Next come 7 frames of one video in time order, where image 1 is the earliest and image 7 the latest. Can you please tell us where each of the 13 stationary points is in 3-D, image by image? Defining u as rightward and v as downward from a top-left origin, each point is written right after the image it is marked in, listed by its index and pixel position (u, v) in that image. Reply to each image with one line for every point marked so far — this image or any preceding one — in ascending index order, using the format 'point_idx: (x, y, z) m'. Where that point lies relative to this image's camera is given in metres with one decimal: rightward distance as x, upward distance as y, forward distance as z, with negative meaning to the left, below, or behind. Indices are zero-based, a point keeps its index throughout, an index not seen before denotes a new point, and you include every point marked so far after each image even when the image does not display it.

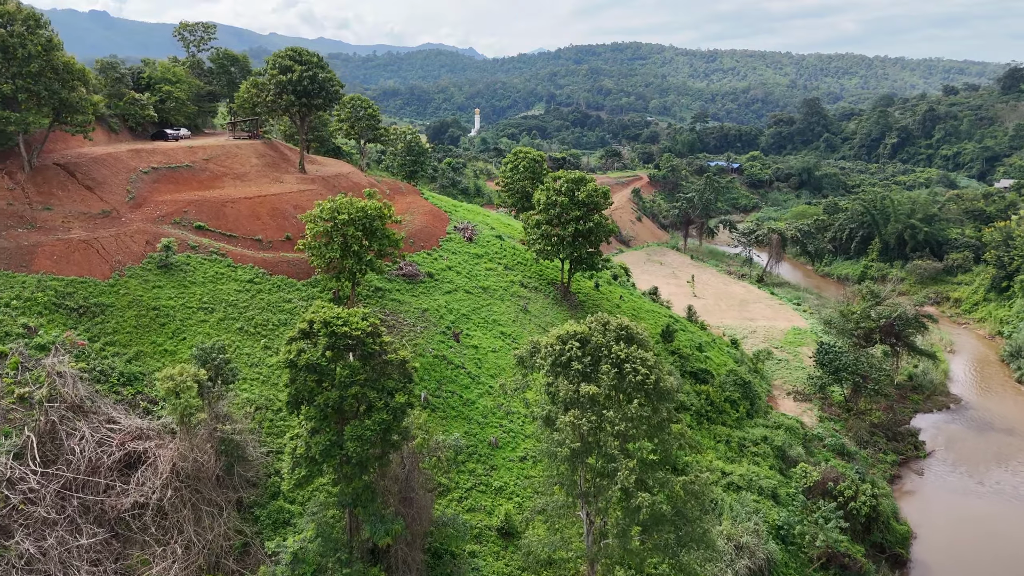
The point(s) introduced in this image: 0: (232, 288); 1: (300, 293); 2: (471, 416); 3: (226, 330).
0: (-7.6, 0.0, +18.8) m
1: (-6.0, -0.1, +19.7) m
2: (-1.1, -3.3, +17.8) m
3: (-7.2, -1.1, +17.5) m
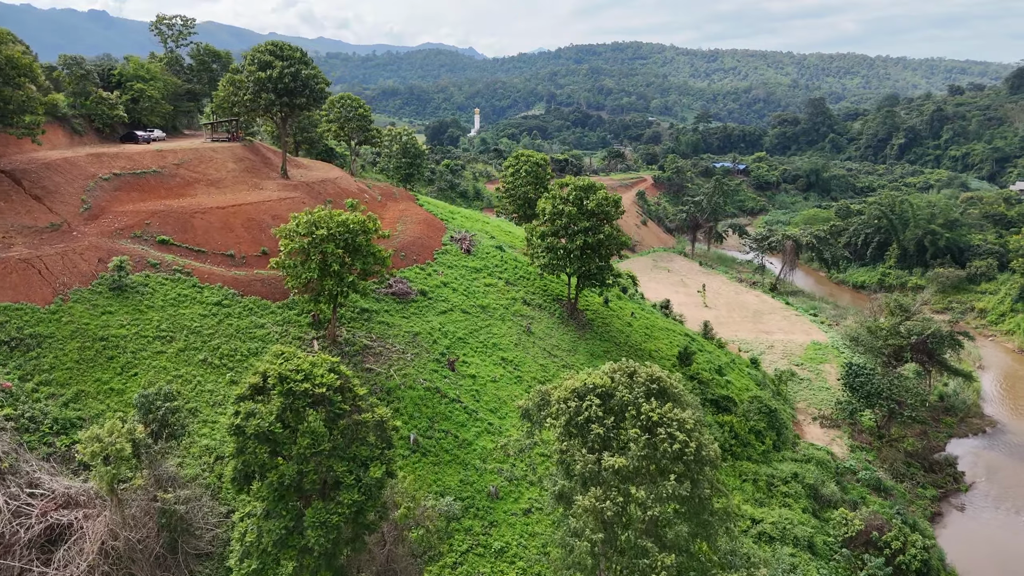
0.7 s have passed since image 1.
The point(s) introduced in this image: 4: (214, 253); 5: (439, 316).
0: (-7.5, -0.6, +16.6) m
1: (-6.0, -0.7, +17.4) m
2: (-1.0, -3.9, +15.5) m
3: (-7.2, -1.7, +15.2) m
4: (-8.1, +1.0, +18.8) m
5: (-2.1, -0.8, +19.9) m
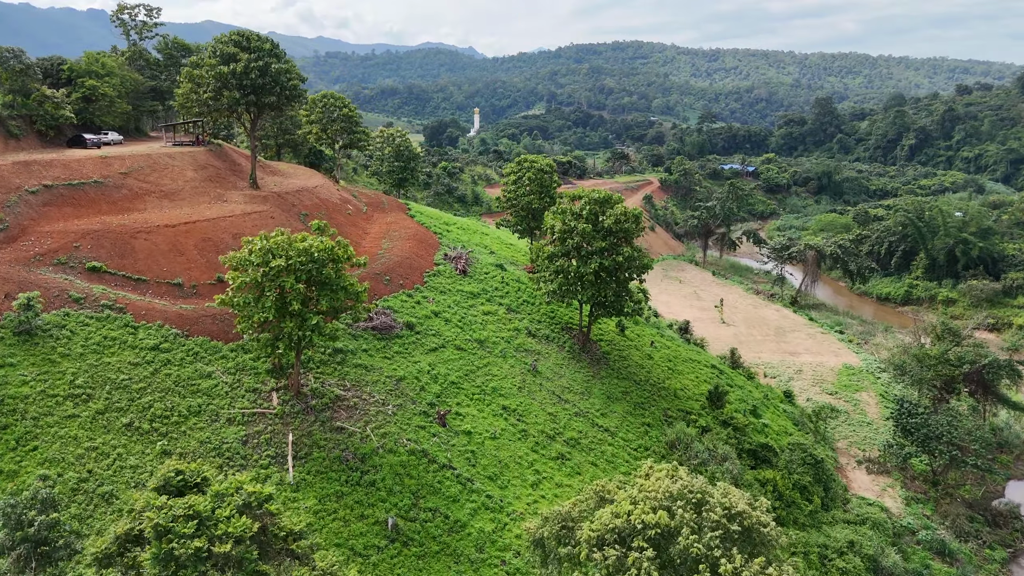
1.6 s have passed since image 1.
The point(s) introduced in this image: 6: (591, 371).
0: (-7.5, -1.4, +13.4) m
1: (-5.9, -1.5, +14.3) m
2: (-0.9, -4.7, +12.4) m
3: (-7.1, -2.5, +12.1) m
4: (-8.0, +0.2, +15.7) m
5: (-2.0, -1.6, +16.8) m
6: (+2.2, -2.3, +18.9) m
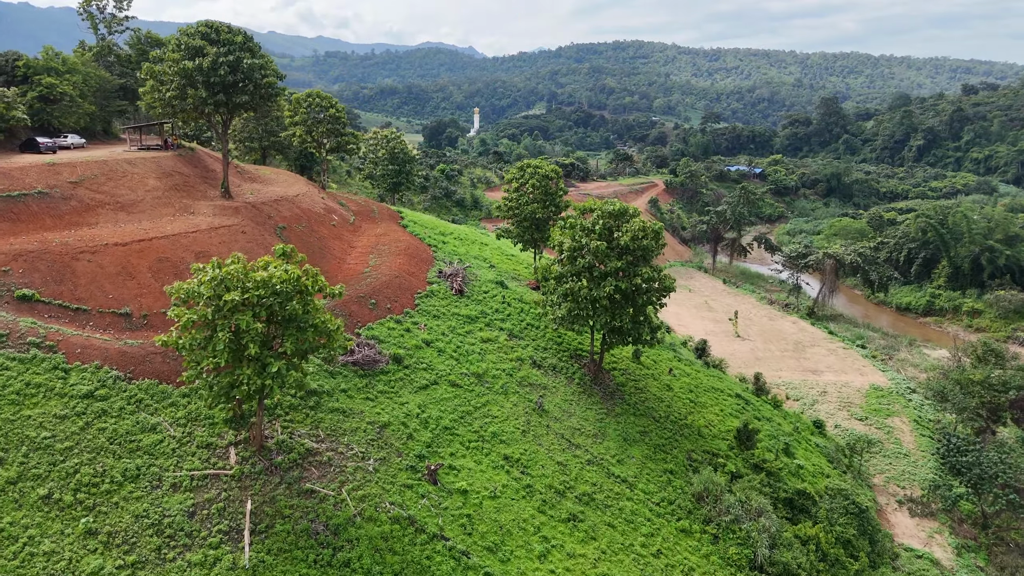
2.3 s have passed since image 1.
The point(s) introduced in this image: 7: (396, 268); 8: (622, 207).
0: (-7.4, -2.0, +11.1) m
1: (-5.9, -2.1, +12.0) m
2: (-0.9, -5.3, +10.1) m
3: (-7.0, -3.1, +9.8) m
4: (-8.0, -0.4, +13.4) m
5: (-2.0, -2.2, +14.5) m
6: (+2.2, -2.9, +16.7) m
7: (-3.2, +0.6, +18.9) m
8: (+2.6, +1.9, +16.2) m
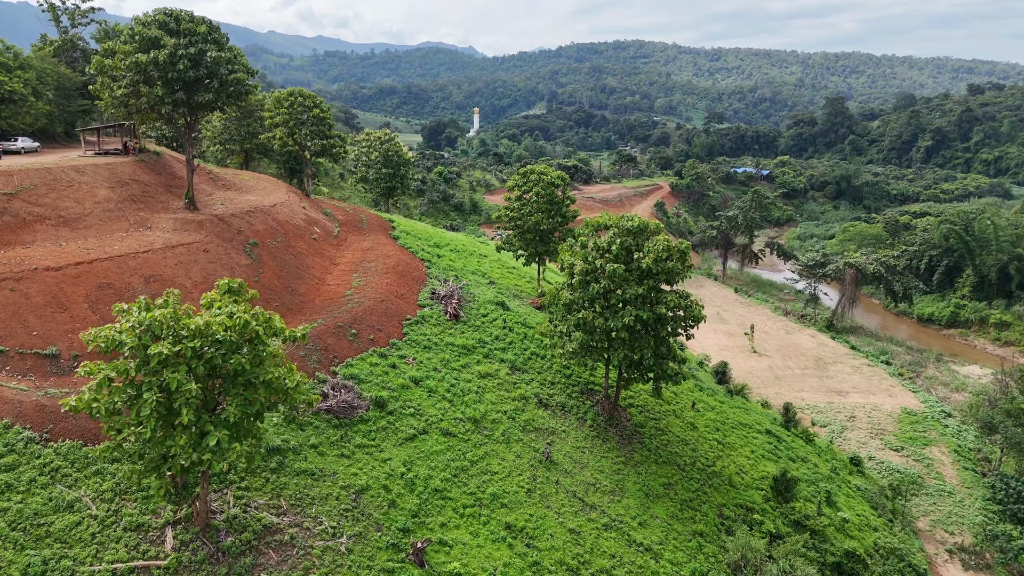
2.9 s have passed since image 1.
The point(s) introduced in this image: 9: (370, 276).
0: (-7.4, -2.6, +8.9) m
1: (-5.8, -2.7, +9.8) m
2: (-0.8, -5.9, +7.9) m
3: (-7.0, -3.7, +7.5) m
4: (-7.9, -1.0, +11.1) m
5: (-1.9, -2.8, +12.3) m
6: (+2.3, -3.5, +14.4) m
7: (-3.1, 0.0, +16.7) m
8: (+2.6, +1.3, +14.0) m
9: (-3.6, +0.3, +17.5) m
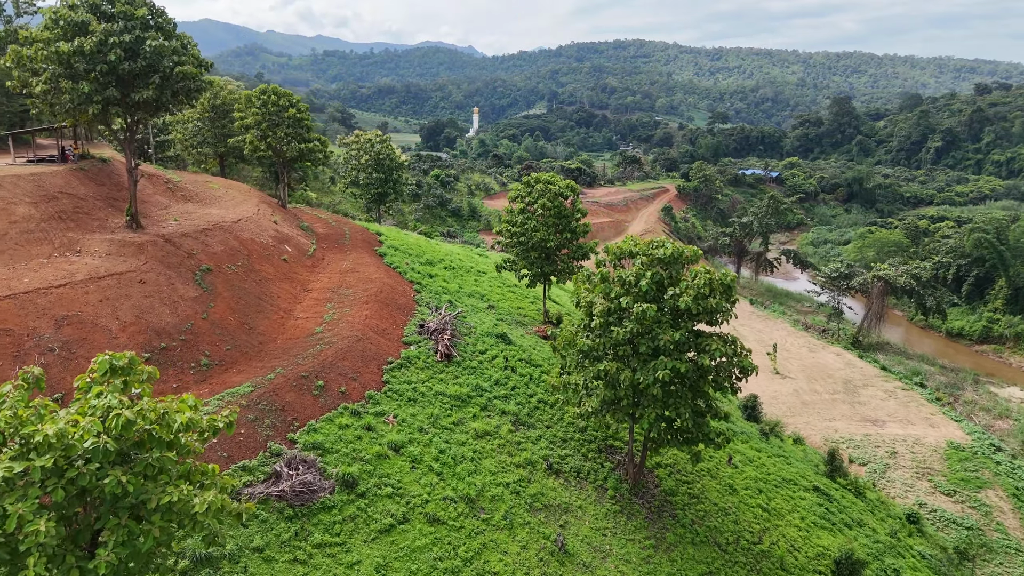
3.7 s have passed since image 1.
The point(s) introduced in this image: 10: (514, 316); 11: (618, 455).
0: (-7.3, -3.3, +6.2) m
1: (-5.7, -3.4, +7.1) m
2: (-0.8, -6.6, +5.2) m
3: (-6.9, -4.4, +4.8) m
4: (-7.9, -1.7, +8.4) m
5: (-1.8, -3.5, +9.6) m
6: (+2.3, -4.2, +11.7) m
7: (-3.1, -0.7, +13.9) m
8: (+2.7, +0.6, +11.3) m
9: (-3.5, -0.4, +14.8) m
10: (0.0, -0.8, +19.1) m
11: (+2.0, -3.2, +13.2) m
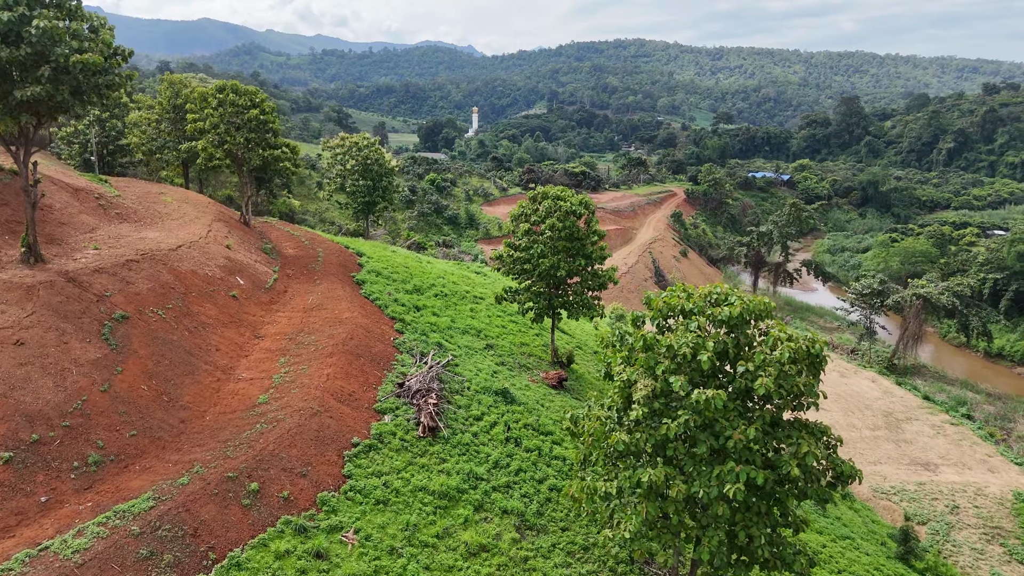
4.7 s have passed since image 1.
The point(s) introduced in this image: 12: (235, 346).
0: (-7.2, -4.1, +3.0) m
1: (-5.7, -4.3, +3.9) m
2: (-0.7, -7.4, +2.0) m
3: (-6.8, -5.2, +1.7) m
4: (-7.8, -2.6, +5.3) m
5: (-1.8, -4.3, +6.4) m
6: (+2.4, -5.0, +8.6) m
7: (-3.0, -1.5, +10.8) m
8: (+2.8, -0.2, +8.1) m
9: (-3.5, -1.2, +11.6) m
10: (+0.1, -1.6, +15.9) m
11: (+2.1, -4.0, +10.0) m
12: (-4.7, -1.0, +12.0) m
